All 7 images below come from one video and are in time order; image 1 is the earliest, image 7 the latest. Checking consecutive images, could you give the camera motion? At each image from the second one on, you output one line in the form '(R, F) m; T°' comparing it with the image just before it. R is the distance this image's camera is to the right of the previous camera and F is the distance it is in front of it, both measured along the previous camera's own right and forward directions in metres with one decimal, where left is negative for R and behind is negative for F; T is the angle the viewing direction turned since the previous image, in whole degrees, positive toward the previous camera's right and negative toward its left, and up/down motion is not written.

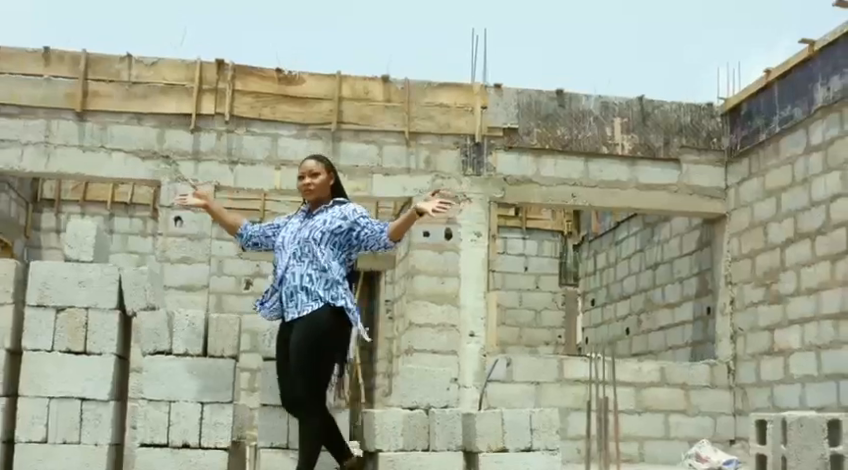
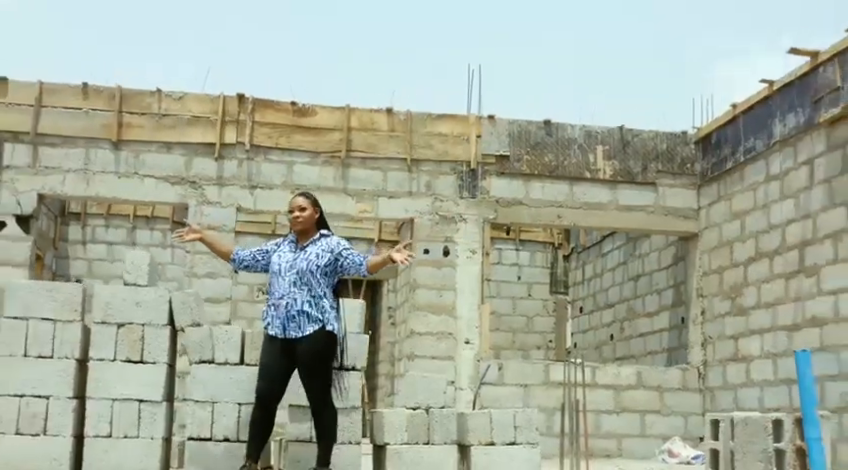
(0.0, -0.9) m; 0°
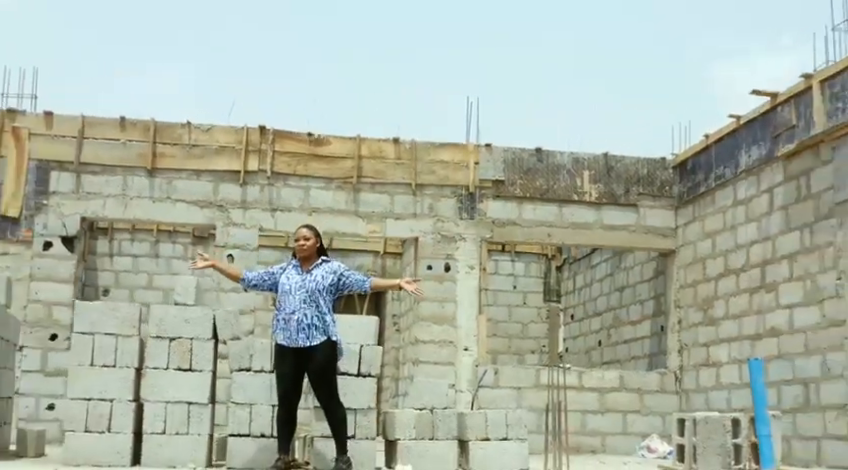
(0.0, -1.0) m; 0°
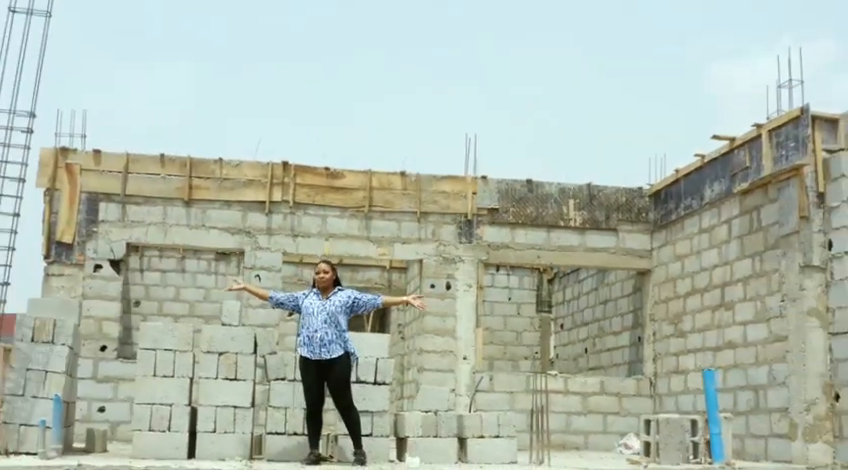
(0.0, -1.4) m; 0°
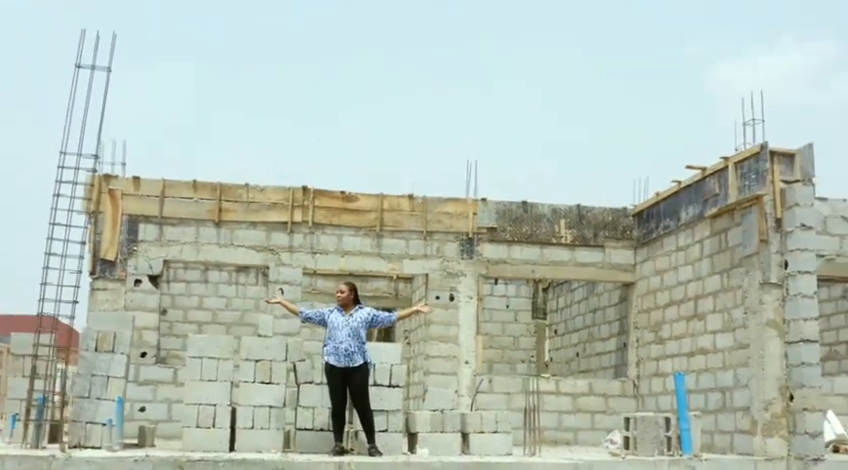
(-0.1, -1.3) m; 0°
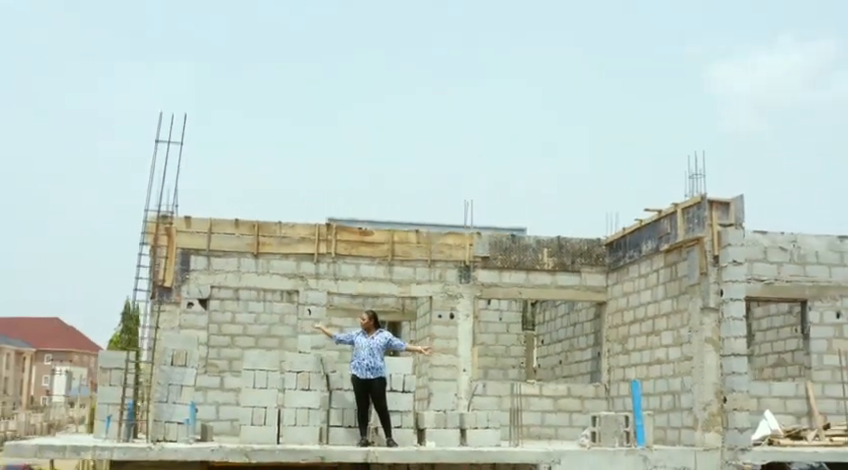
(-0.1, -2.5) m; 0°
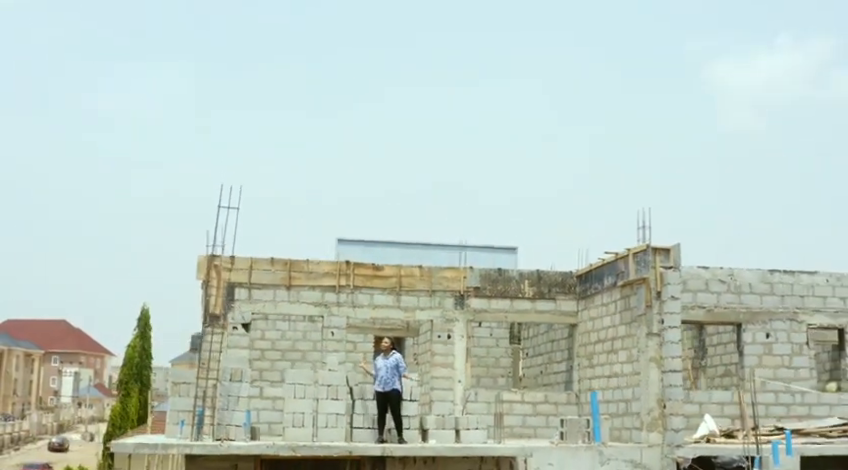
(0.0, -3.3) m; 0°
